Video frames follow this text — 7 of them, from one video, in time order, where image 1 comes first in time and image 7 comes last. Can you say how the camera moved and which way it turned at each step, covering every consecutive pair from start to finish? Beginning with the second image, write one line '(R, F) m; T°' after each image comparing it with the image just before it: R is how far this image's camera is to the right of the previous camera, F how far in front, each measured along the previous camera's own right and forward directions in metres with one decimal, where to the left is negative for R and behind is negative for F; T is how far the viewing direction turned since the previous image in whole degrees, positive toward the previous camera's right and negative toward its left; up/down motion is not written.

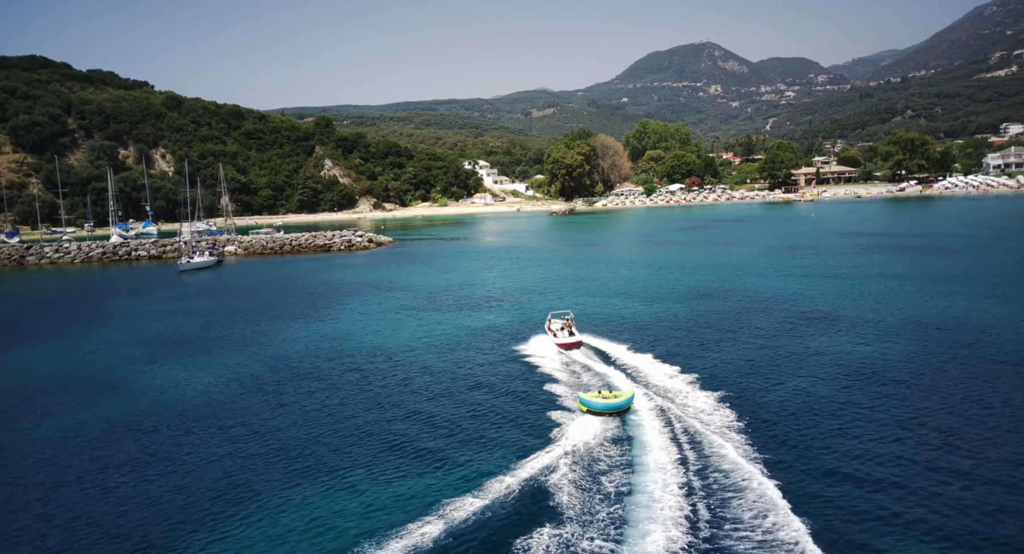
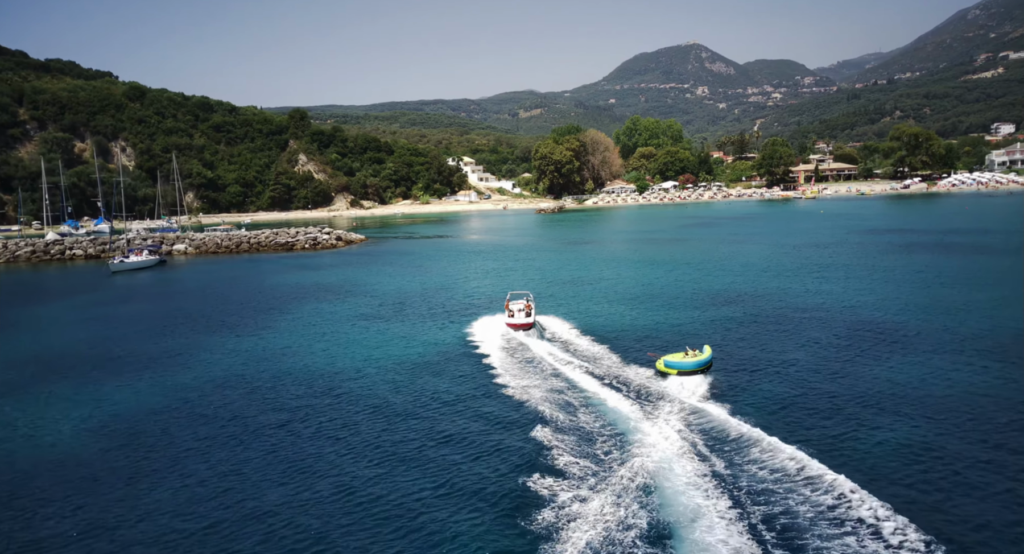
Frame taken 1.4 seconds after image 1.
(+0.3, +10.8) m; +1°
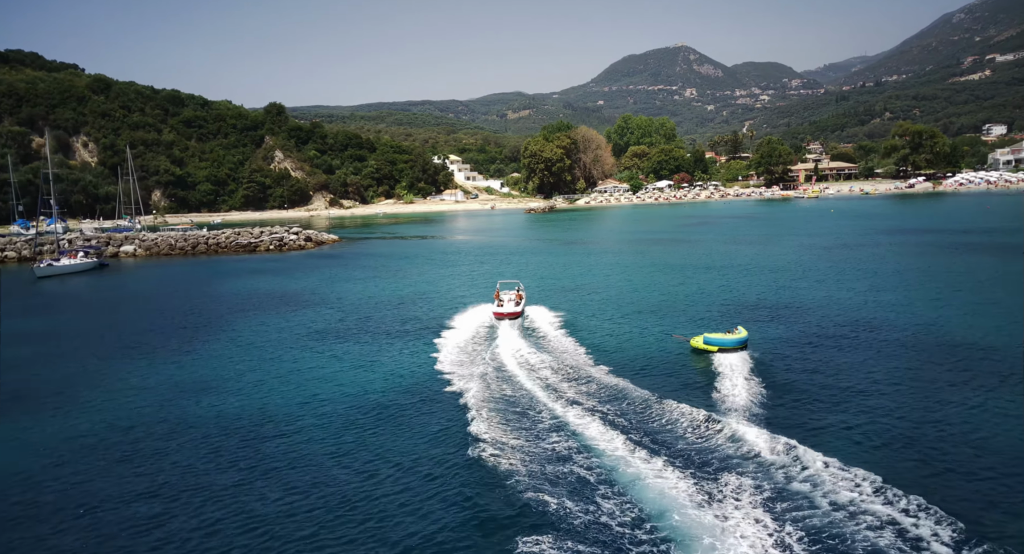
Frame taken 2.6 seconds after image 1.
(0.0, +9.2) m; +1°
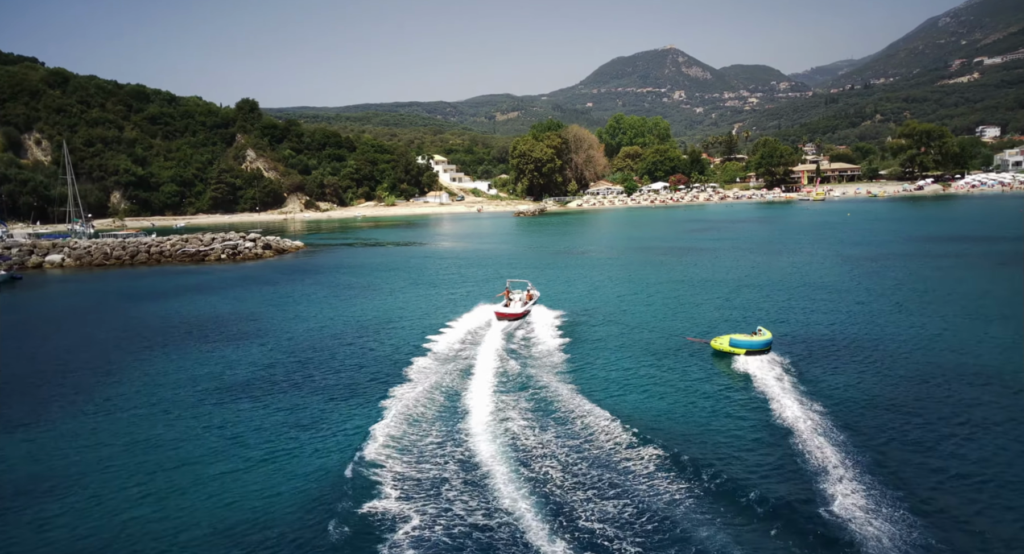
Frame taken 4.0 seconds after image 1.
(+0.1, +10.5) m; +1°
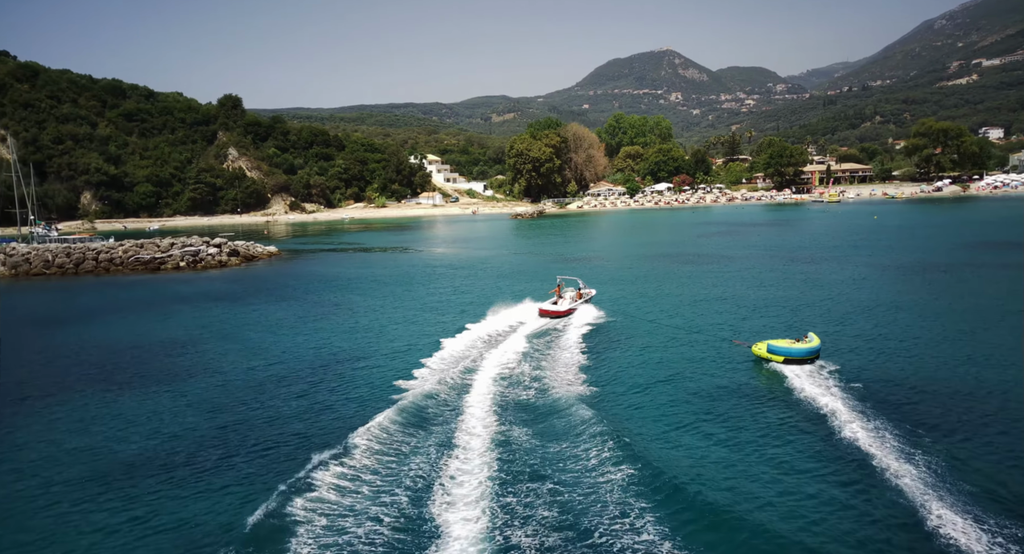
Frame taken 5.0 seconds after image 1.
(-0.4, +8.9) m; 0°
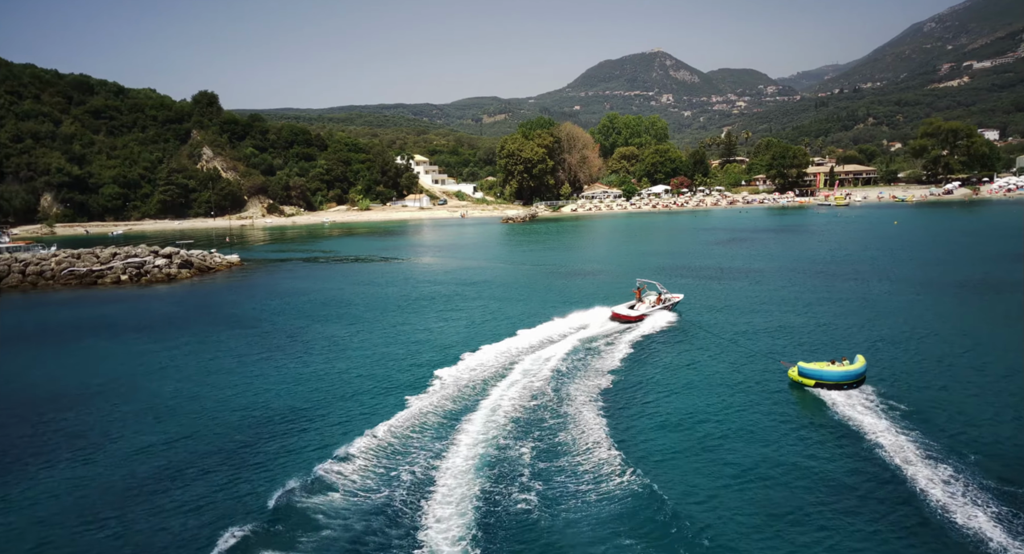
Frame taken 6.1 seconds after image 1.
(-0.1, +8.1) m; +1°
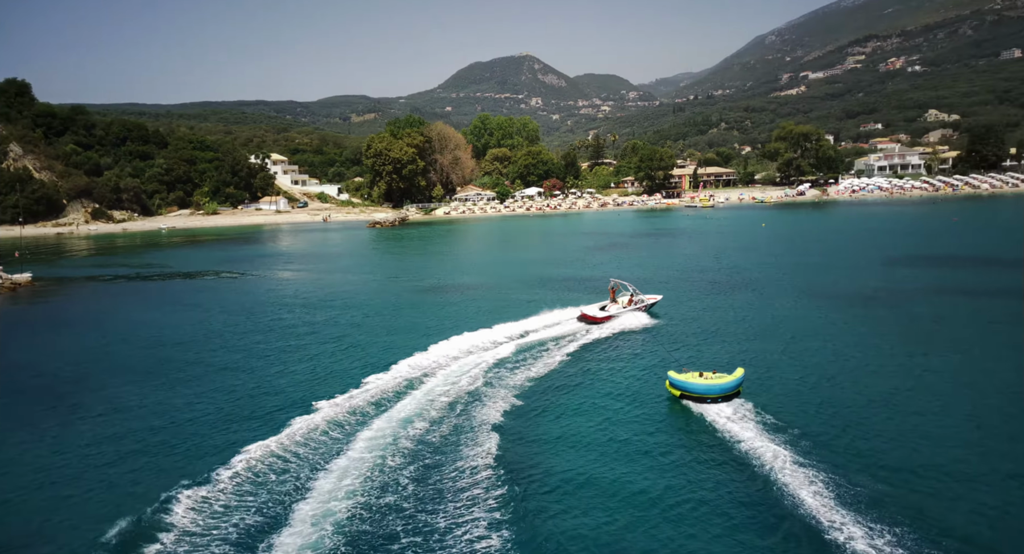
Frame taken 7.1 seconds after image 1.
(+1.0, +6.6) m; +11°
